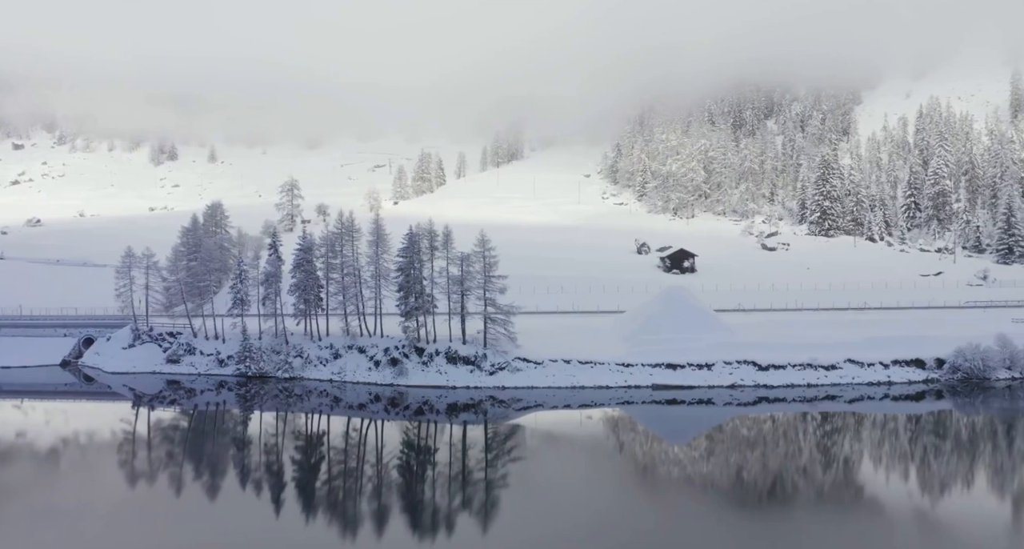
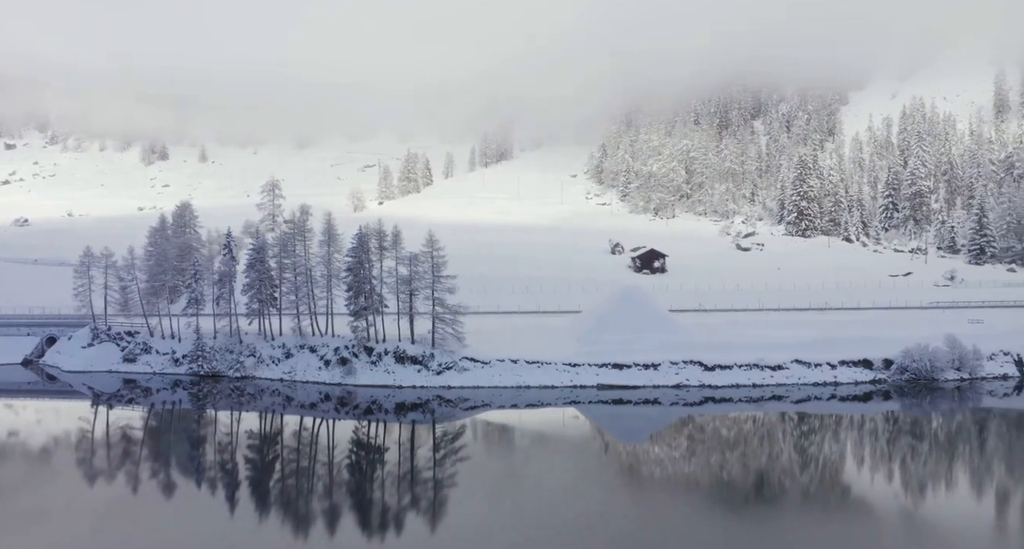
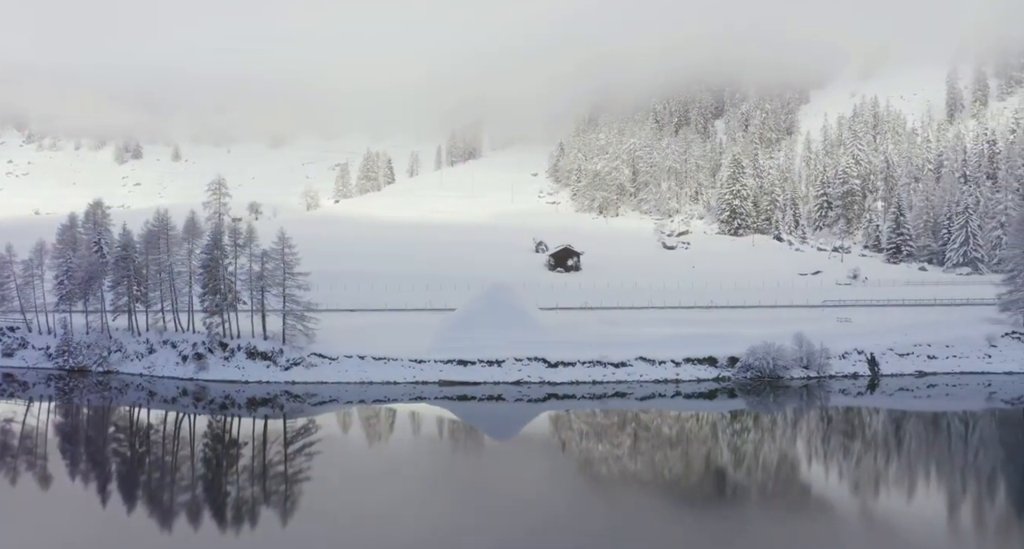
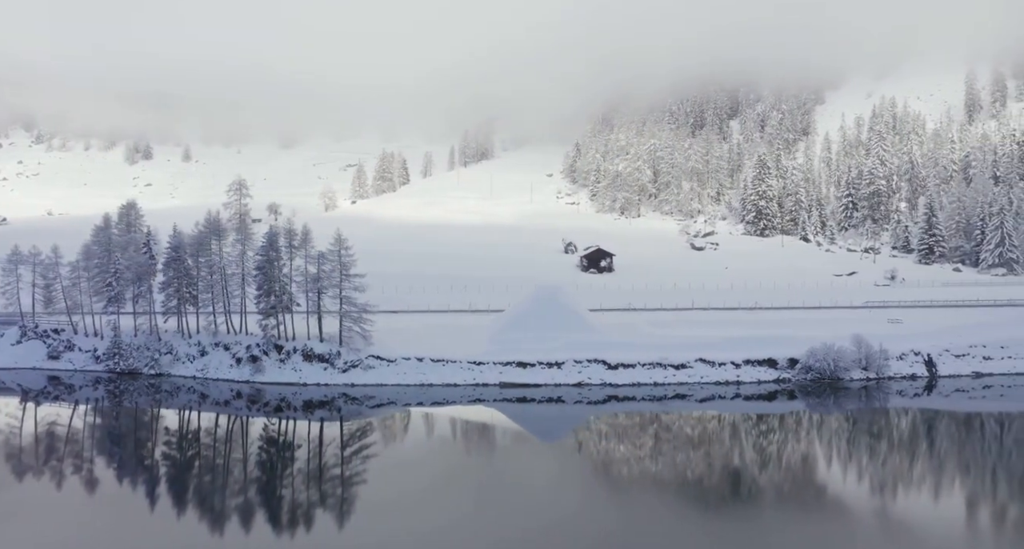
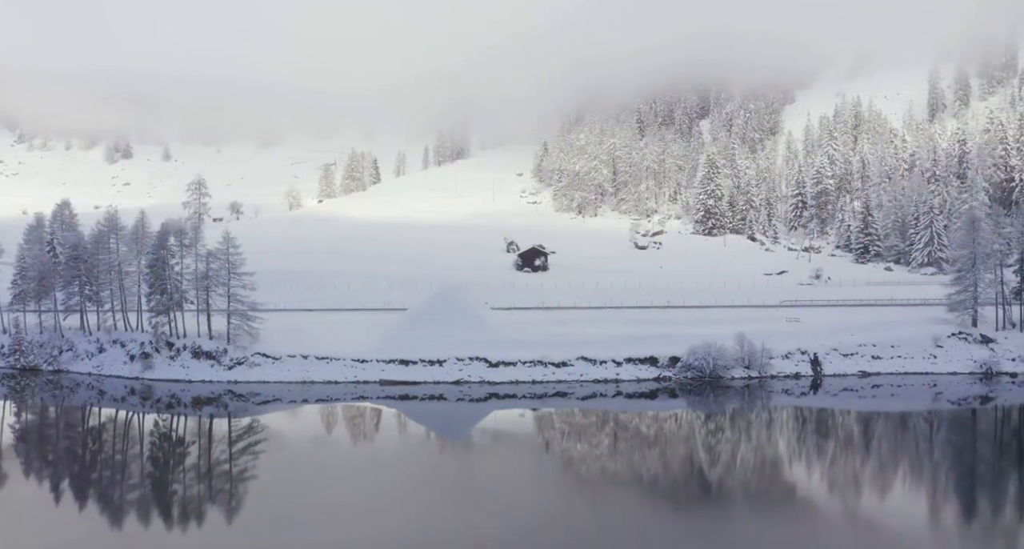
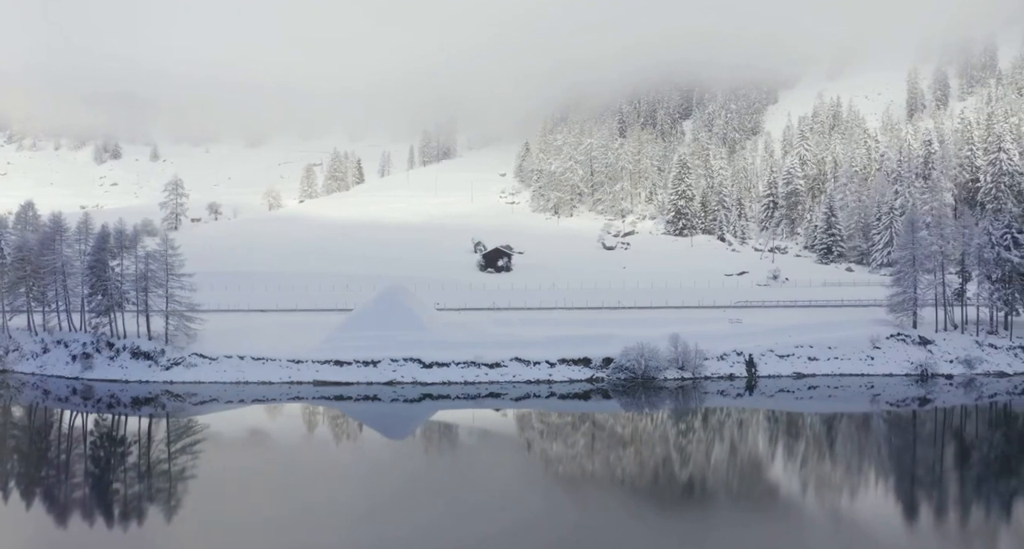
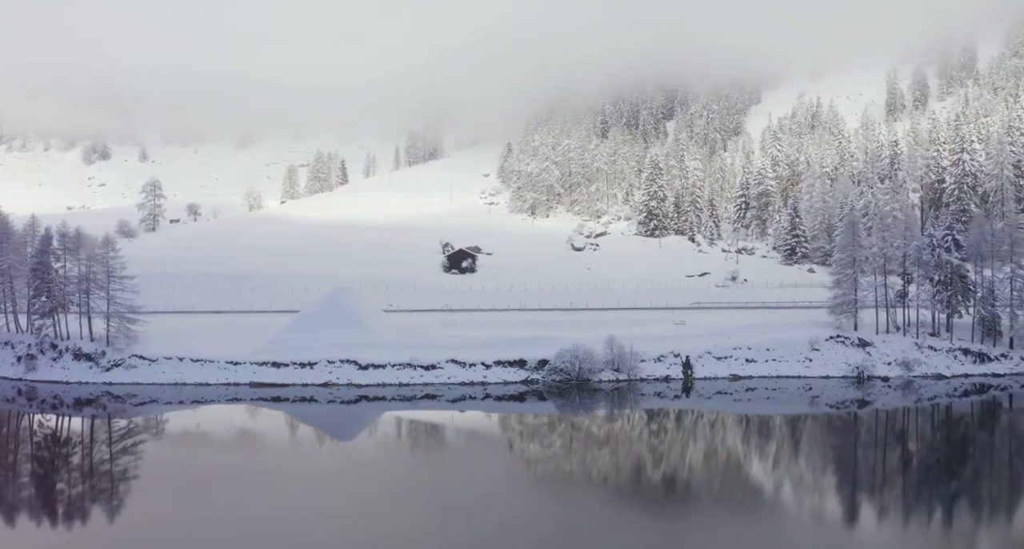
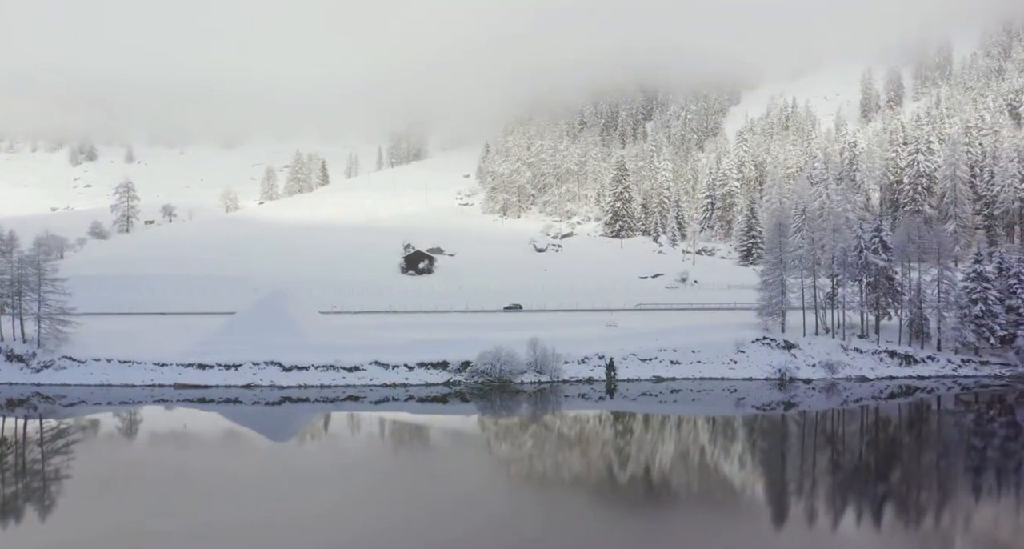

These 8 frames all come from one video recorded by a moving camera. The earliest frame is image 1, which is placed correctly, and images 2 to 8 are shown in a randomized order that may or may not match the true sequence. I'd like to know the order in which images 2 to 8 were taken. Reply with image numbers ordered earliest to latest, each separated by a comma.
2, 4, 3, 5, 6, 7, 8
